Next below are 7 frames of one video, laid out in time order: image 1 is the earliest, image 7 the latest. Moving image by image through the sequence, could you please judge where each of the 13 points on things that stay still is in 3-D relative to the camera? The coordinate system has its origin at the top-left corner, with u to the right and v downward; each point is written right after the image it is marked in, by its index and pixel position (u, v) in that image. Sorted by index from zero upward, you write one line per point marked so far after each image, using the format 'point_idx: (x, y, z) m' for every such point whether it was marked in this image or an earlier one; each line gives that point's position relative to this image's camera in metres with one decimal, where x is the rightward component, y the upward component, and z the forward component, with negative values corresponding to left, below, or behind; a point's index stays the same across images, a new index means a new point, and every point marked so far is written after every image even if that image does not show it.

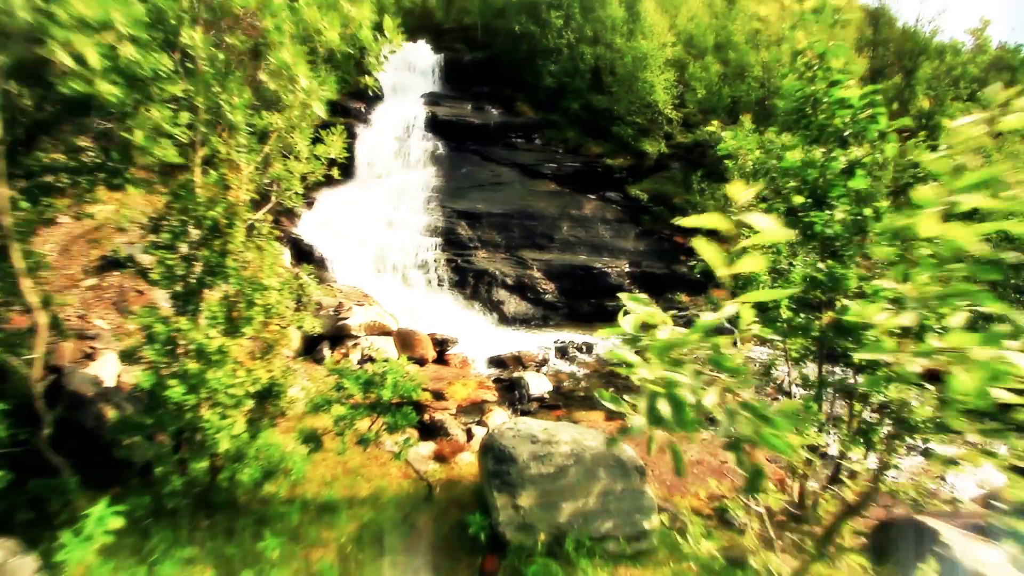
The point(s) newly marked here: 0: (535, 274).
0: (+1.0, +0.6, +19.9) m
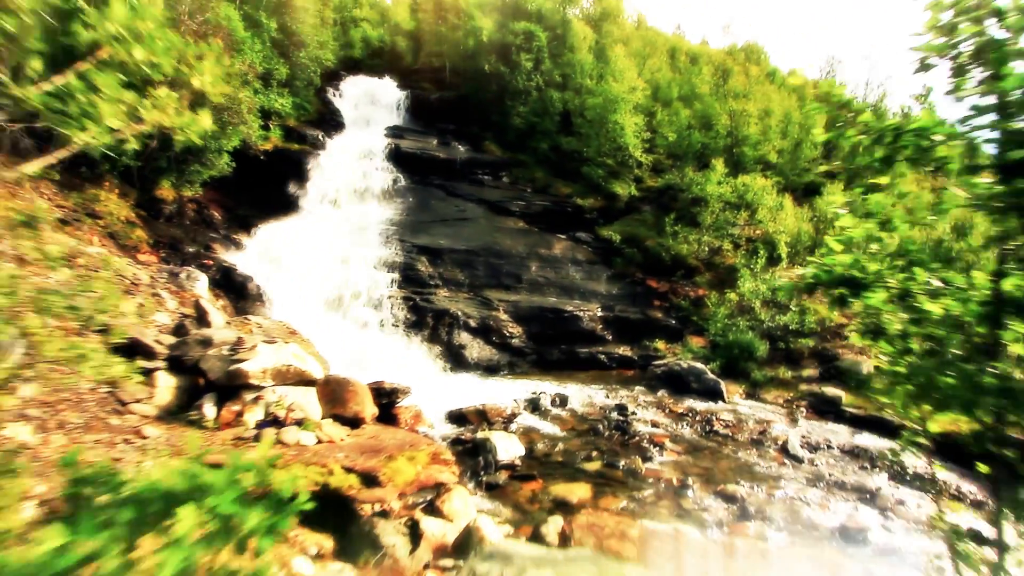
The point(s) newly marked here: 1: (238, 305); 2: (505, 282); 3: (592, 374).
0: (-0.4, -1.0, +18.1) m
1: (-8.4, -0.5, +14.8) m
2: (-0.3, +0.2, +19.5) m
3: (+3.0, -3.2, +17.8) m
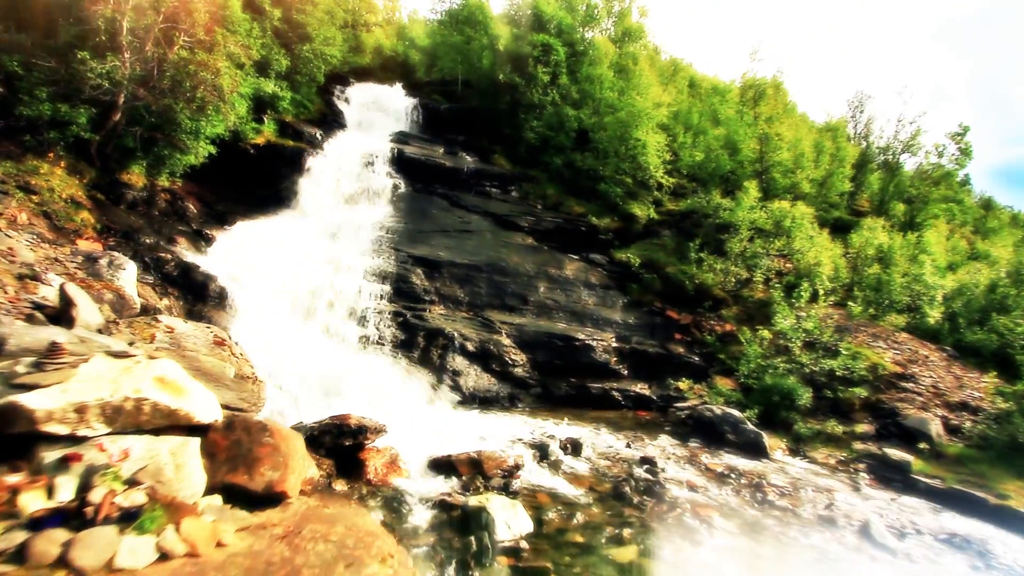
0: (-0.3, -1.7, +15.8) m
1: (-8.2, -0.5, +12.5) m
2: (-0.1, -0.5, +17.3) m
3: (+3.0, -4.0, +15.4) m
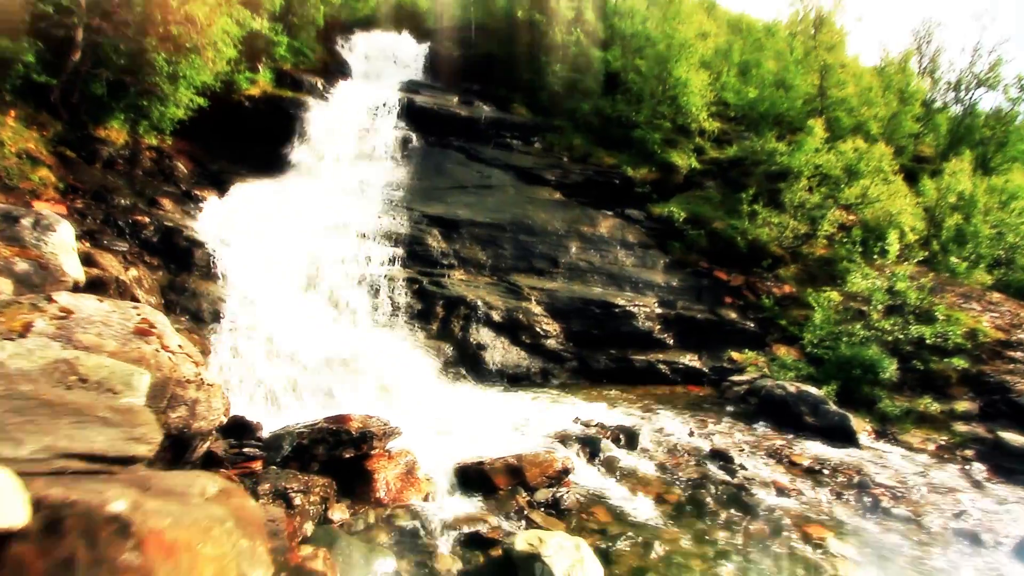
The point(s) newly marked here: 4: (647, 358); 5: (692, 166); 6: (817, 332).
0: (+0.6, -0.6, +13.9) m
1: (-7.5, +0.2, +10.8) m
2: (+0.8, +0.7, +15.3) m
3: (+3.9, -2.9, +13.5) m
4: (+3.9, -2.0, +14.0) m
5: (+7.4, +5.0, +19.9) m
6: (+8.5, -1.2, +13.4) m
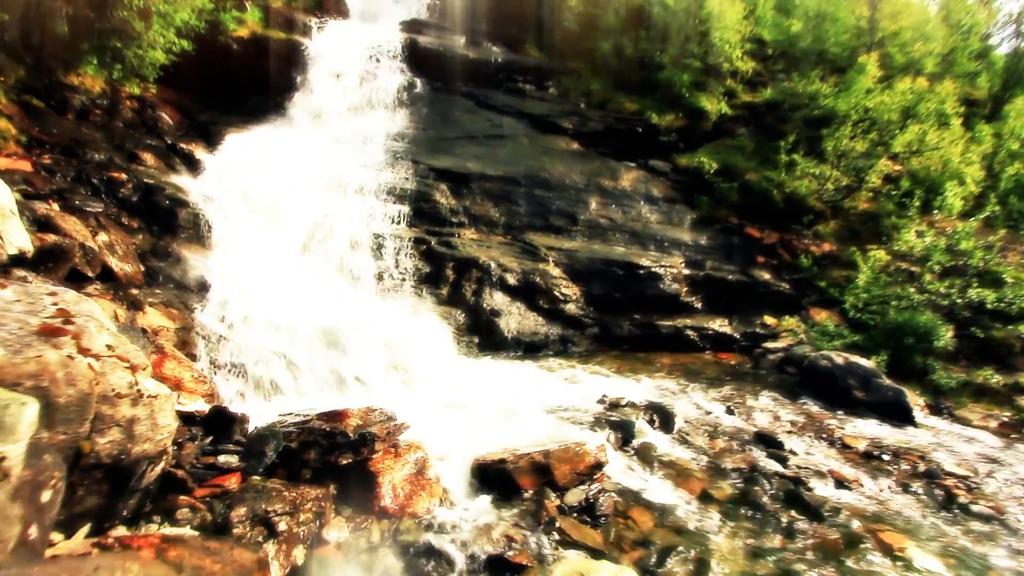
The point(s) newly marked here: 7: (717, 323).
0: (+1.0, +0.5, +12.8) m
1: (-7.1, +0.9, +9.8) m
2: (+1.3, +1.9, +14.1) m
3: (+4.3, -1.8, +12.6) m
4: (+4.3, -1.0, +13.0) m
5: (+7.9, +6.6, +18.1) m
6: (+8.9, -0.2, +12.2) m
7: (+5.6, -0.9, +13.3) m
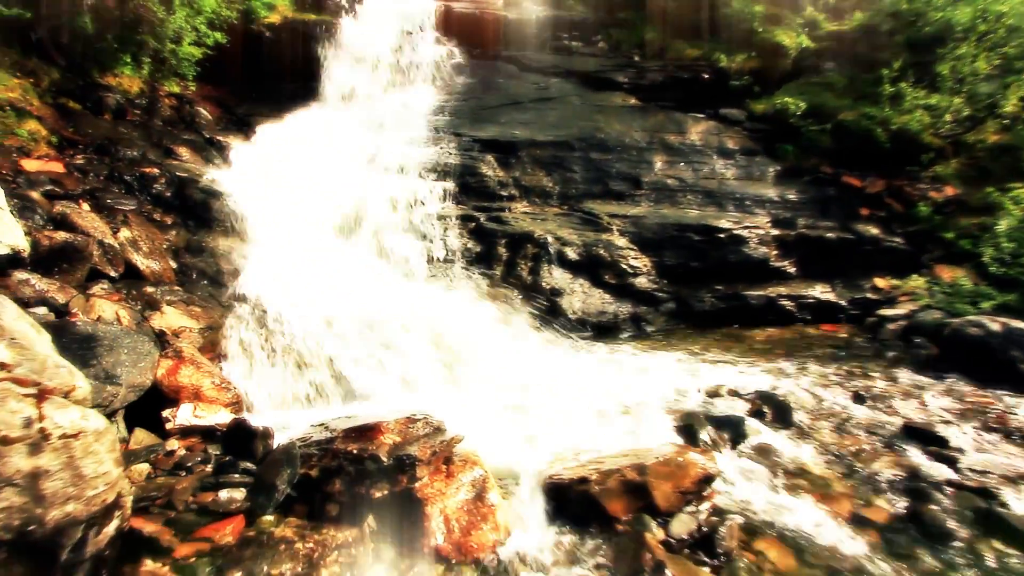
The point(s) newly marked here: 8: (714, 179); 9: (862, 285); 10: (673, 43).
0: (+2.4, +1.1, +11.3) m
1: (-6.0, +1.0, +9.2) m
2: (+2.7, +2.5, +12.5) m
3: (+5.8, -1.0, +10.8) m
4: (+5.8, -0.1, +11.2) m
5: (+9.4, +7.8, +15.6) m
6: (+10.2, +0.9, +9.9) m
7: (+7.1, 0.0, +11.3) m
8: (+5.3, +2.9, +12.8) m
9: (+8.4, +0.1, +11.6) m
10: (+5.9, +9.1, +17.7) m
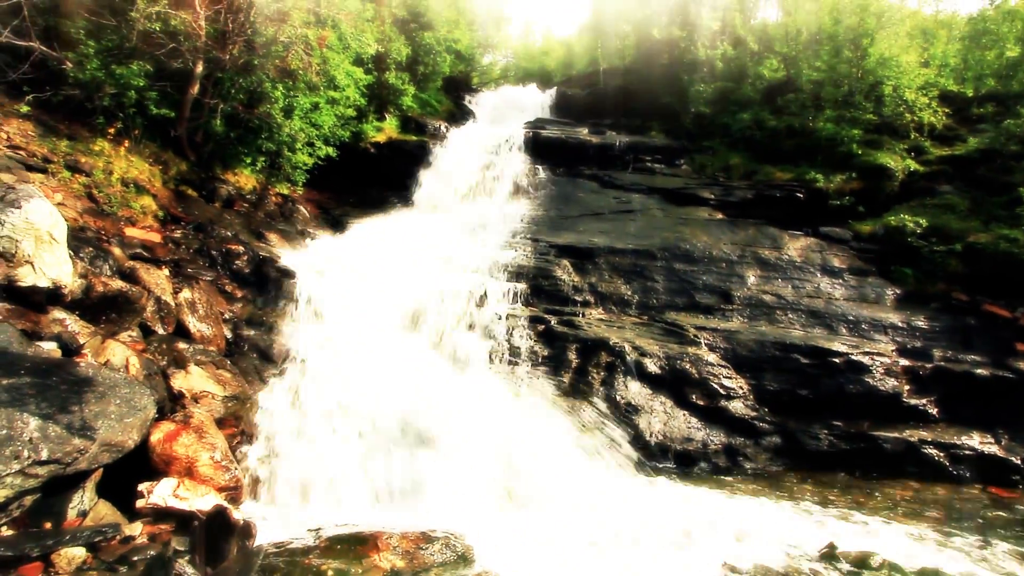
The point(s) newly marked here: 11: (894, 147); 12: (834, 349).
0: (+3.9, -1.3, +9.8) m
1: (-4.7, -0.5, +9.1) m
2: (+4.5, -0.3, +11.2) m
3: (+7.0, -3.5, +8.3) m
4: (+7.1, -2.7, +8.9) m
5: (+12.0, +3.6, +14.5) m
6: (+11.3, -1.6, +7.2) m
7: (+8.4, -2.7, +8.9) m
8: (+7.2, -0.2, +11.3) m
9: (+9.7, -2.8, +8.9) m
10: (+9.0, +4.5, +17.4) m
11: (+12.0, +4.5, +15.2) m
12: (+6.4, -1.2, +9.6) m
